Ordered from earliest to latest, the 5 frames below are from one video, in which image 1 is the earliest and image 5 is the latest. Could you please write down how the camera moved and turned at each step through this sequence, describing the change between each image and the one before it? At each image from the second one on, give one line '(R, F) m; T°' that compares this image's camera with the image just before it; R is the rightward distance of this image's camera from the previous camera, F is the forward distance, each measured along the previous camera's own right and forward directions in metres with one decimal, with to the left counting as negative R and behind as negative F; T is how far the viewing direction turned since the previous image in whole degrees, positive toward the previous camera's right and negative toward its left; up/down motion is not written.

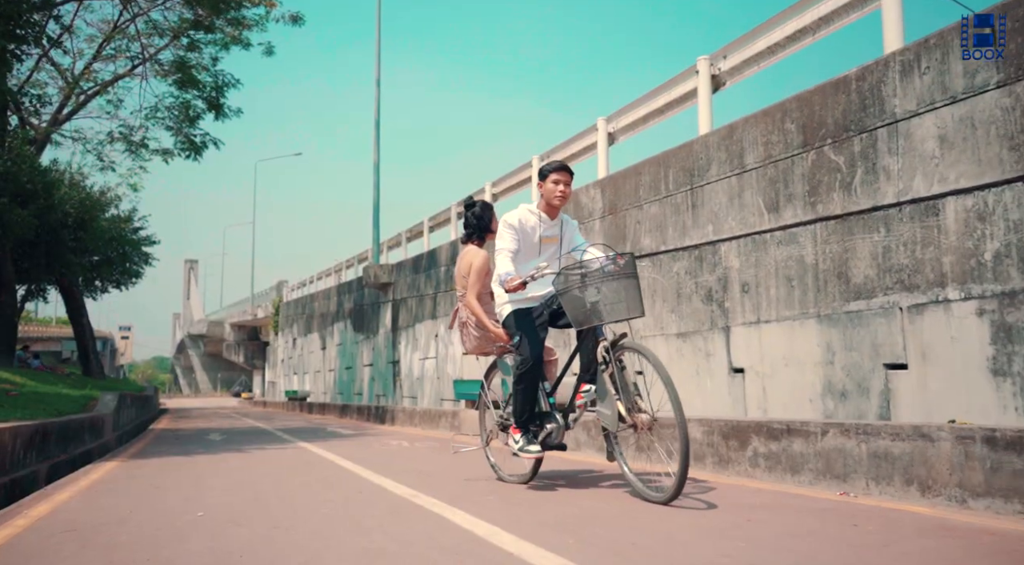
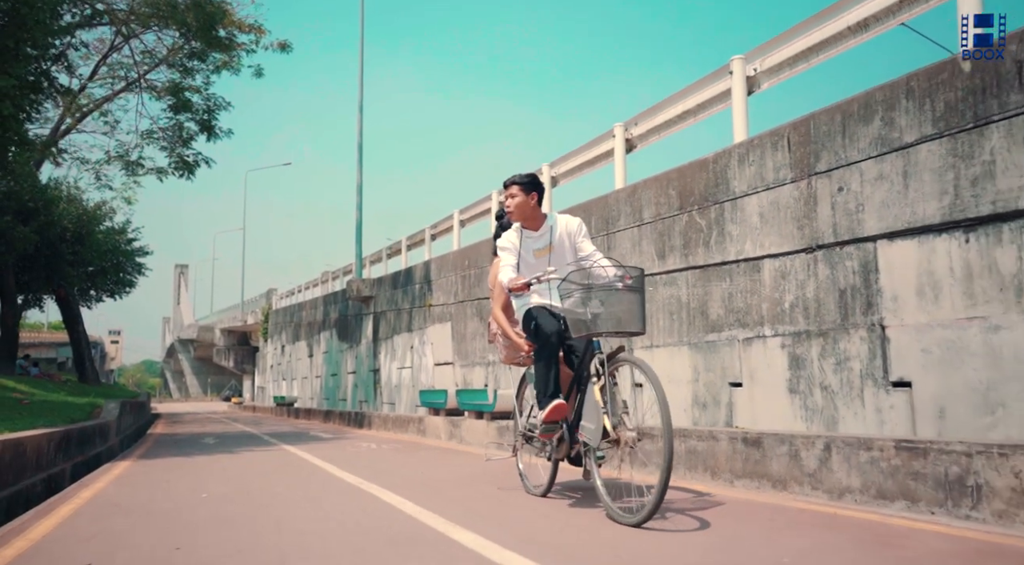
(+0.6, -1.5) m; +1°
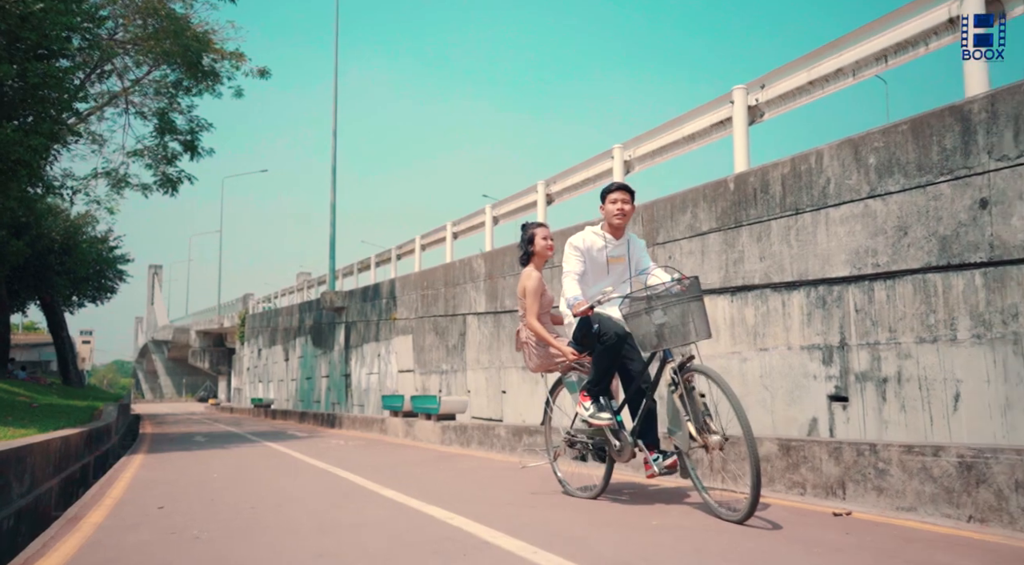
(+0.6, -2.2) m; +2°
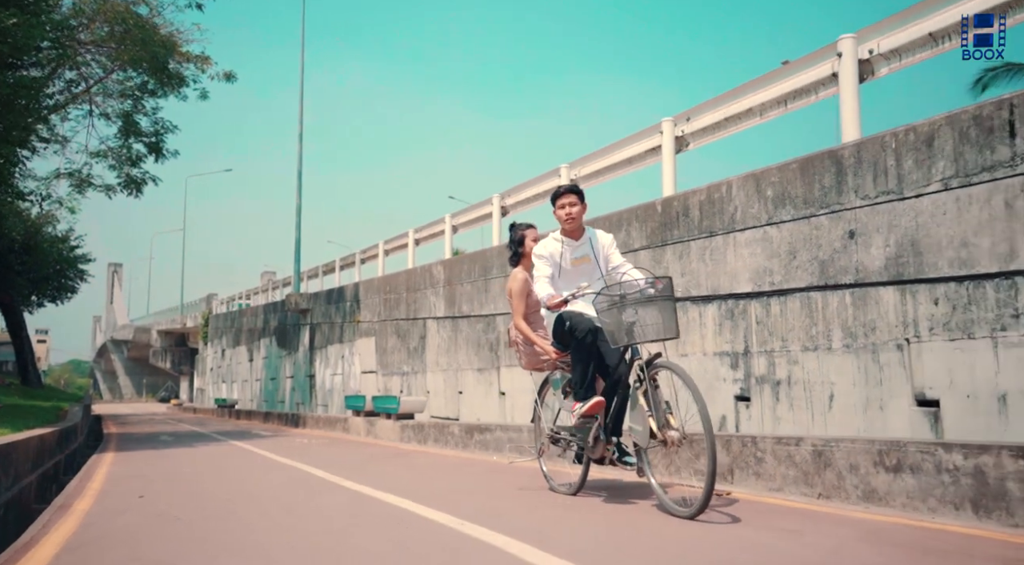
(+0.2, -0.7) m; +3°
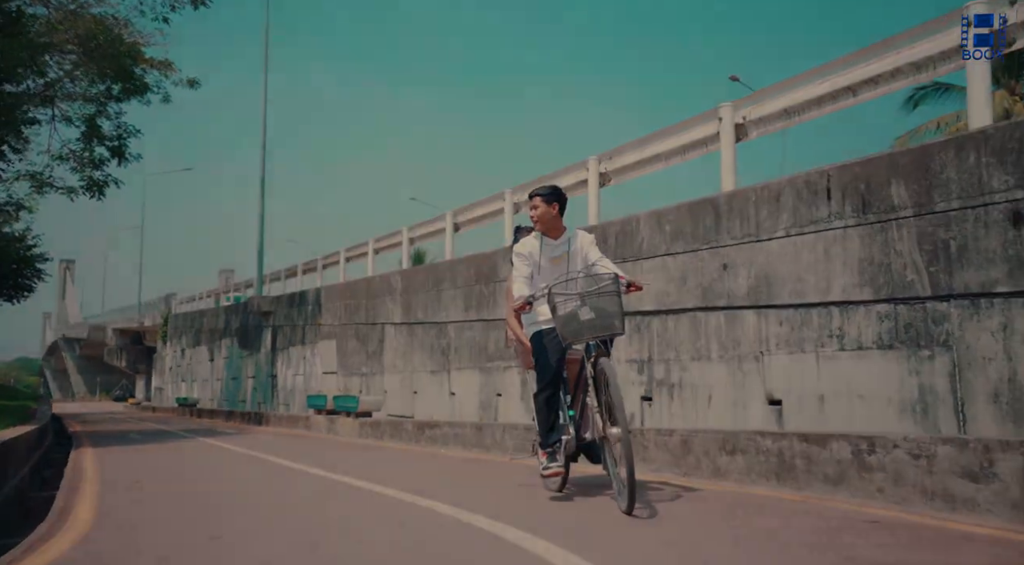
(+0.2, -1.1) m; +3°
